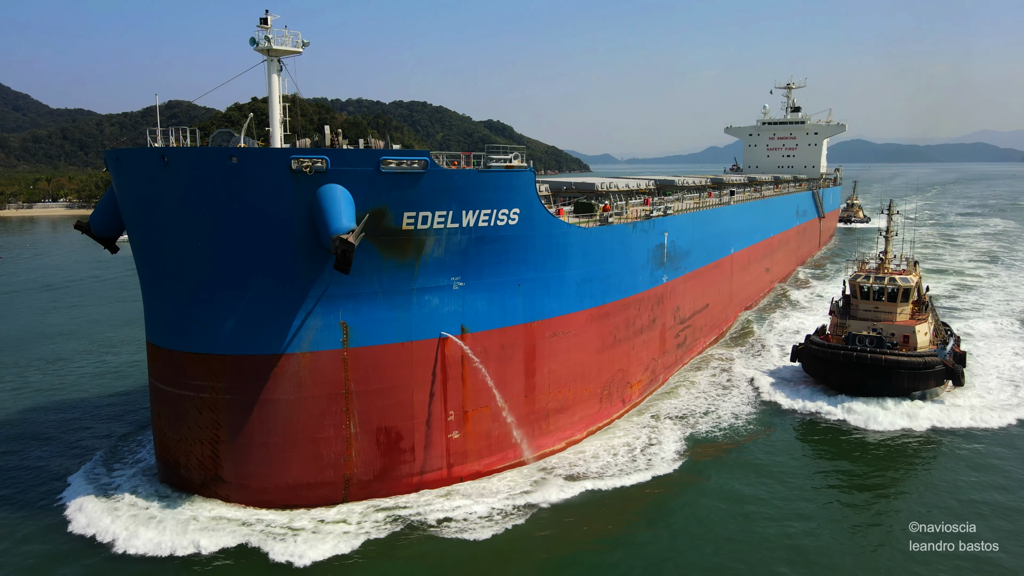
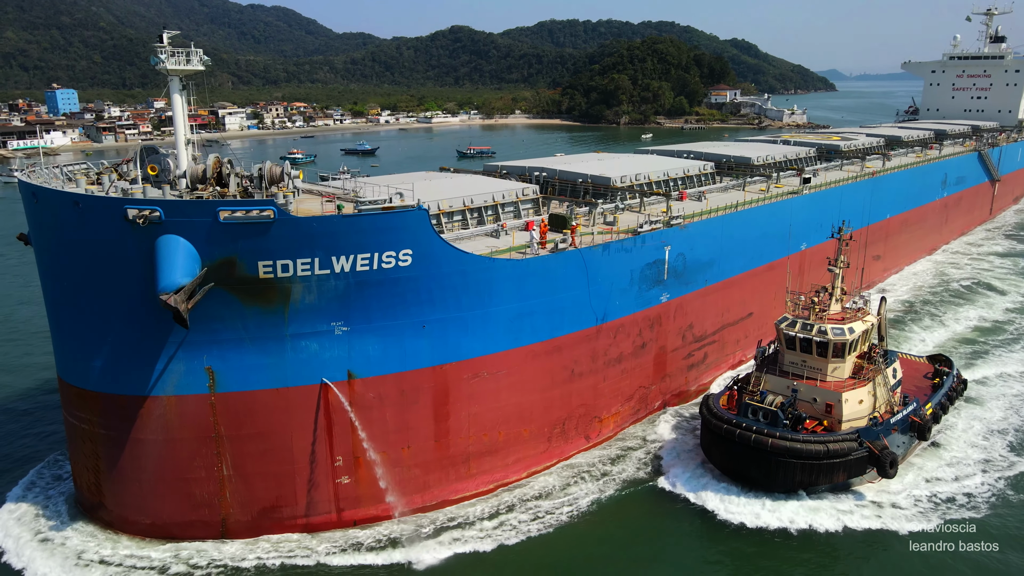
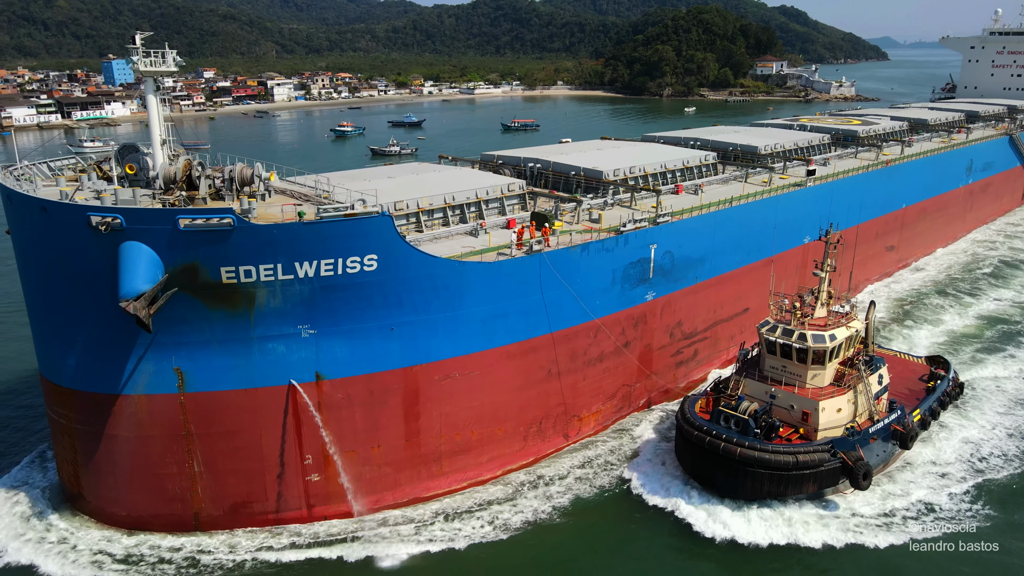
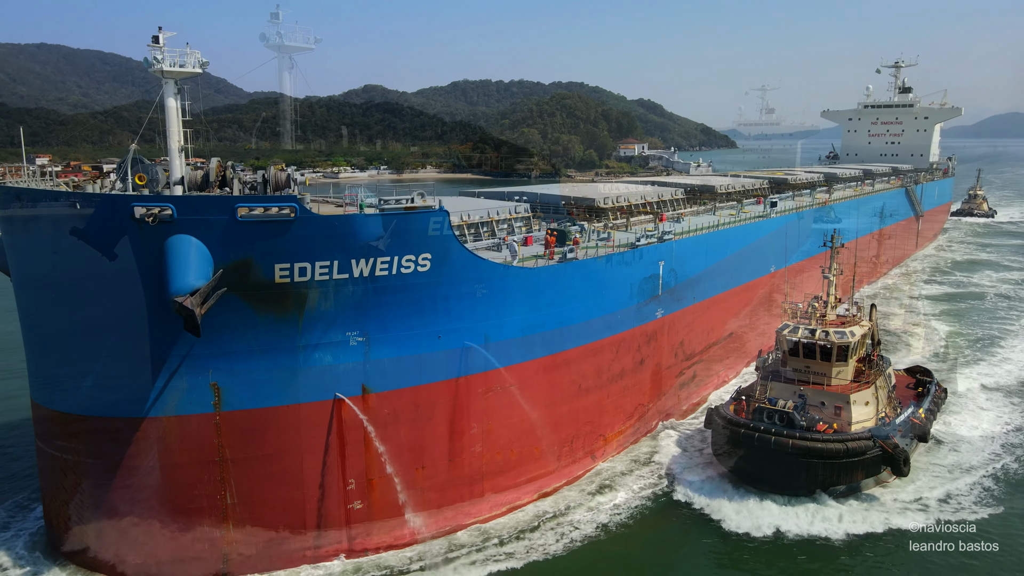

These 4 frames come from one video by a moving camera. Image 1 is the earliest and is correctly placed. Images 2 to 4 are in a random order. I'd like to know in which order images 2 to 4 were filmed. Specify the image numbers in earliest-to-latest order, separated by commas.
4, 2, 3
